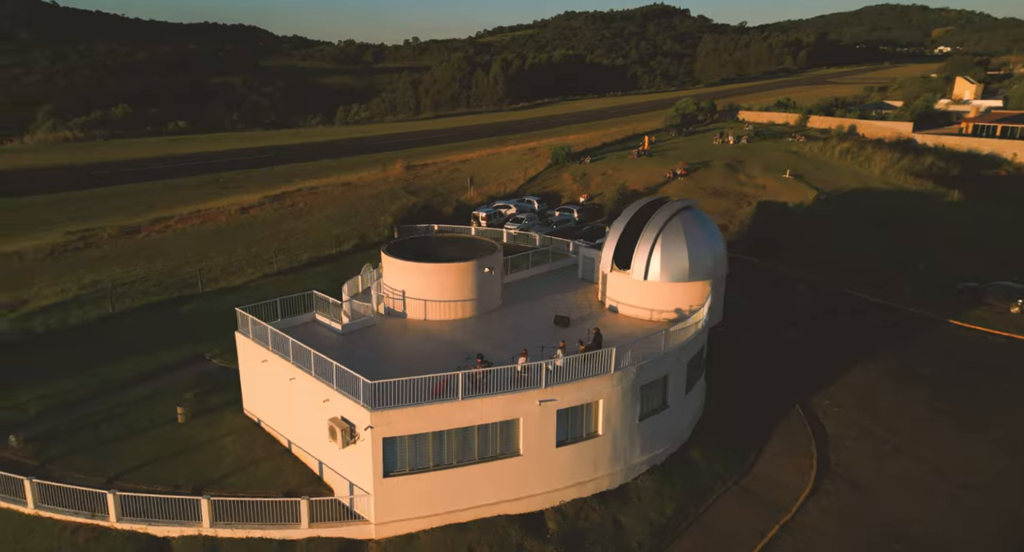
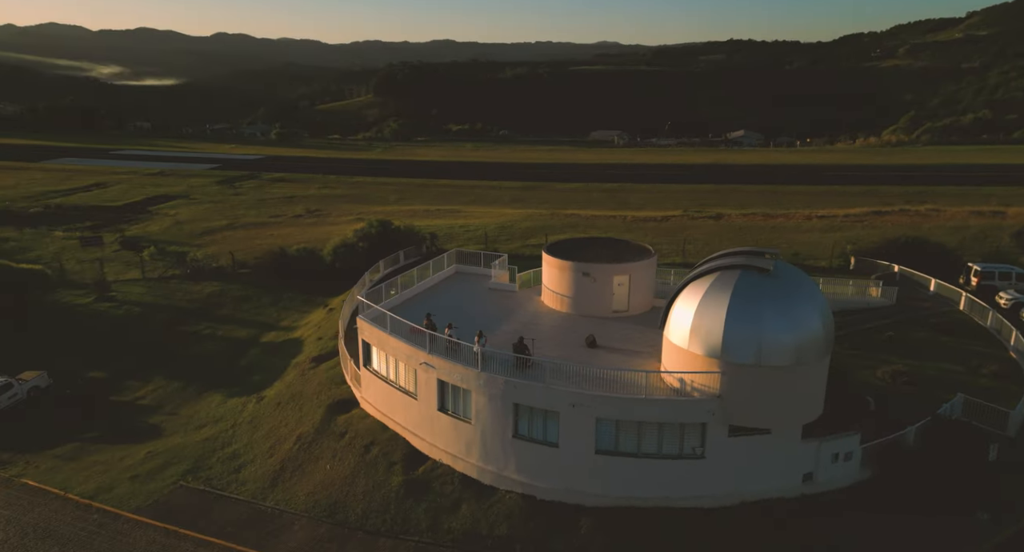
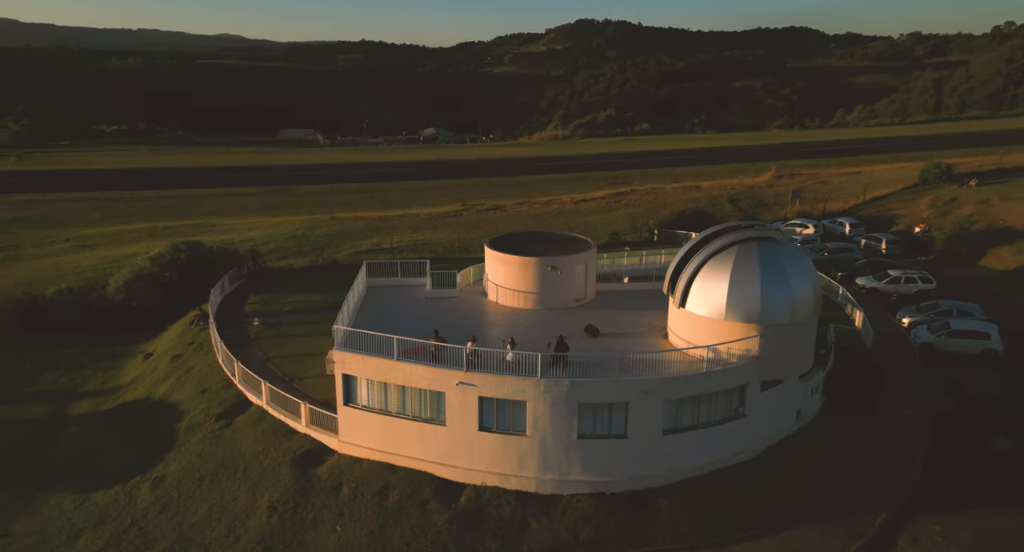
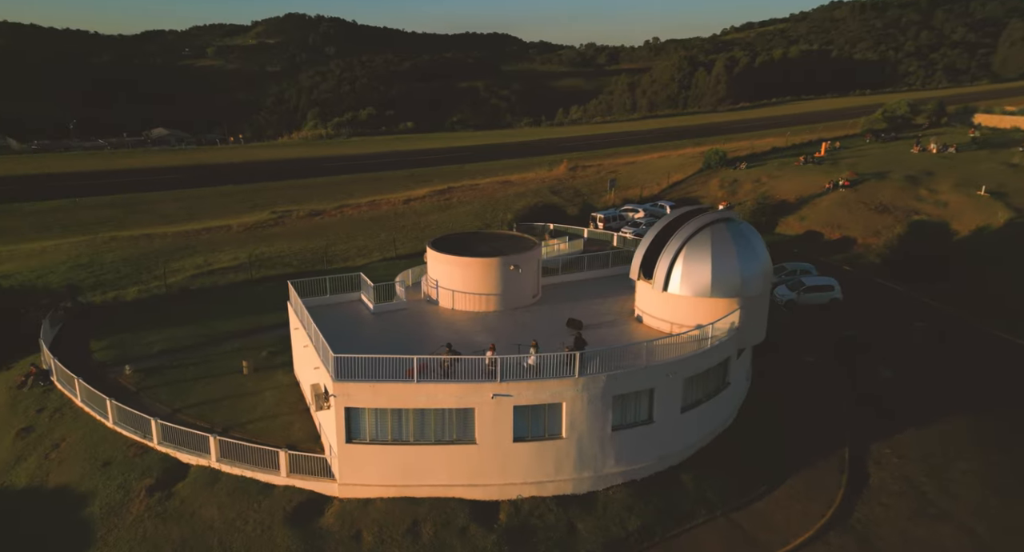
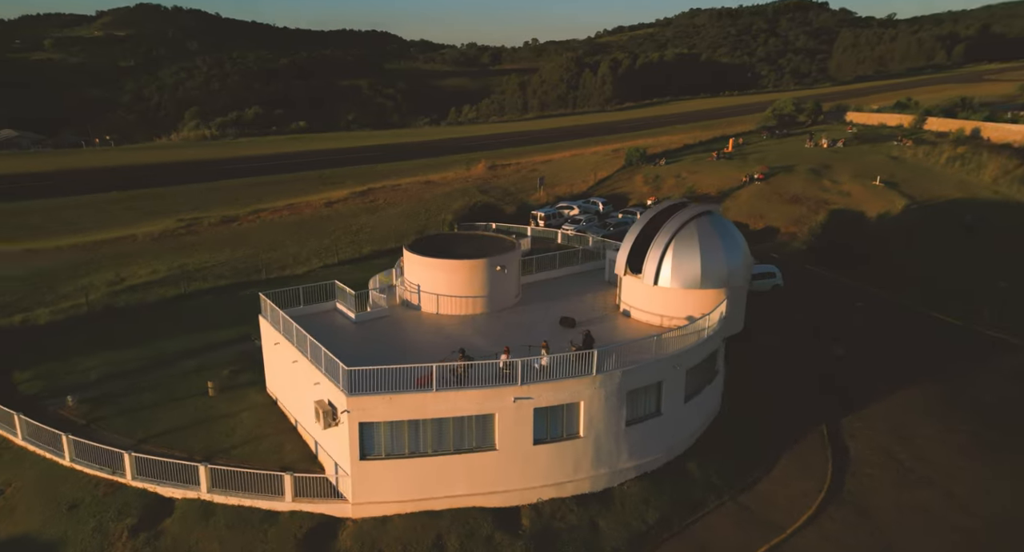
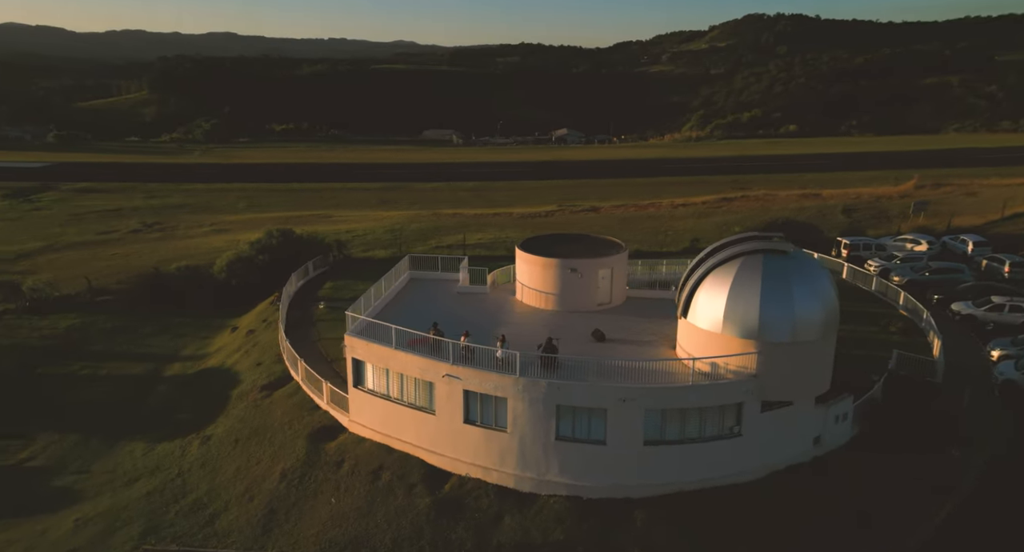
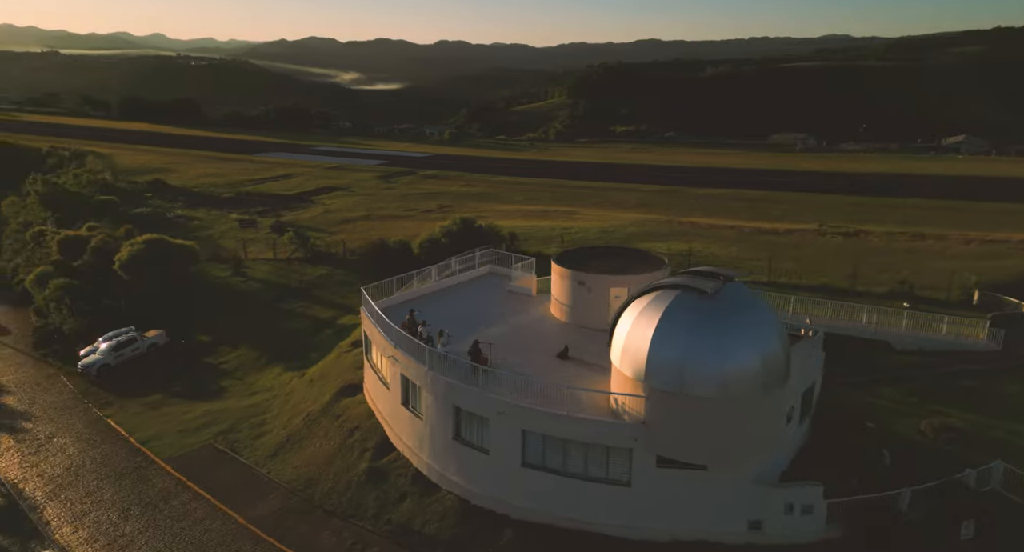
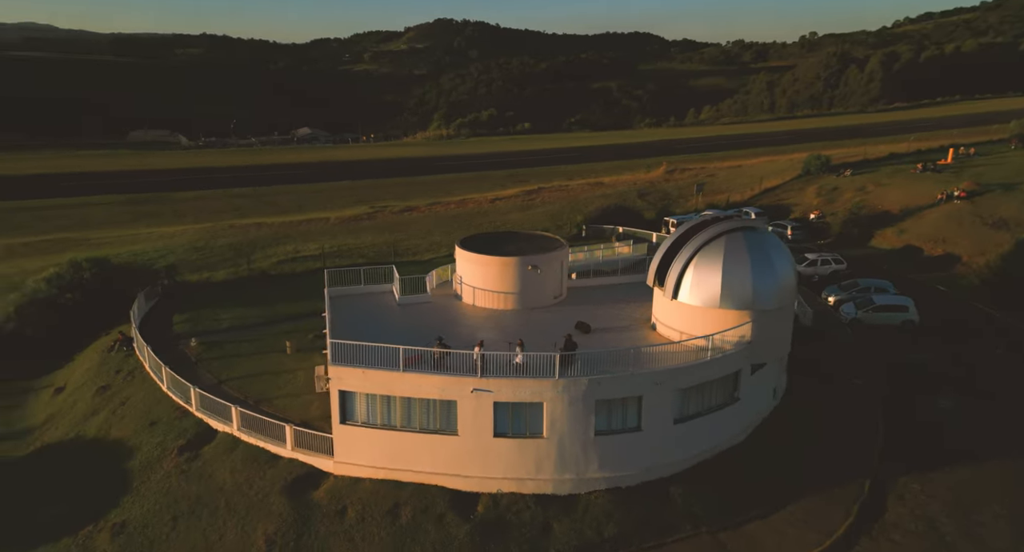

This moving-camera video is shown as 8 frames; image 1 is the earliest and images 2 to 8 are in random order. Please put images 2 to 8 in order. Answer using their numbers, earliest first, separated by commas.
5, 4, 8, 3, 6, 2, 7
